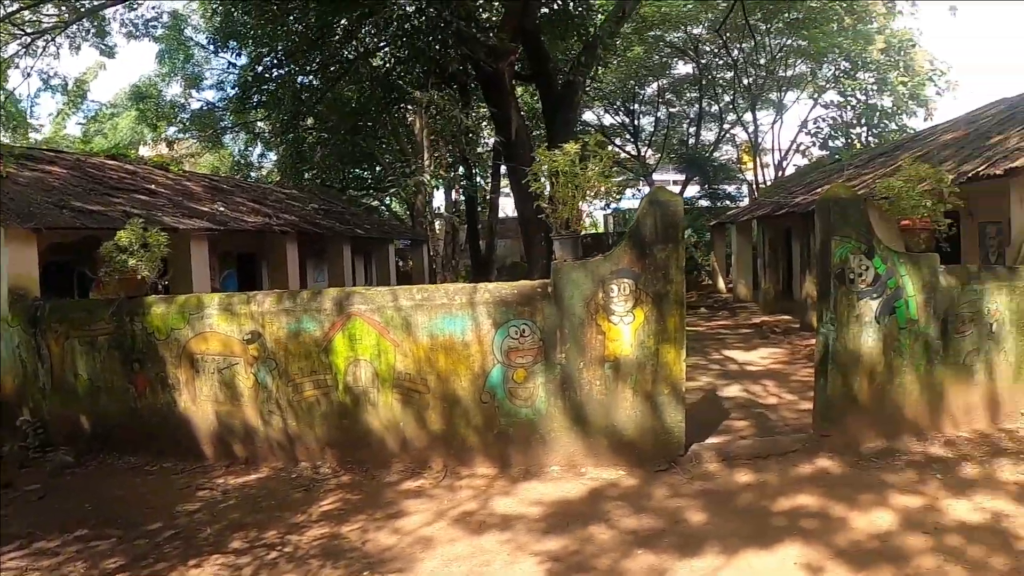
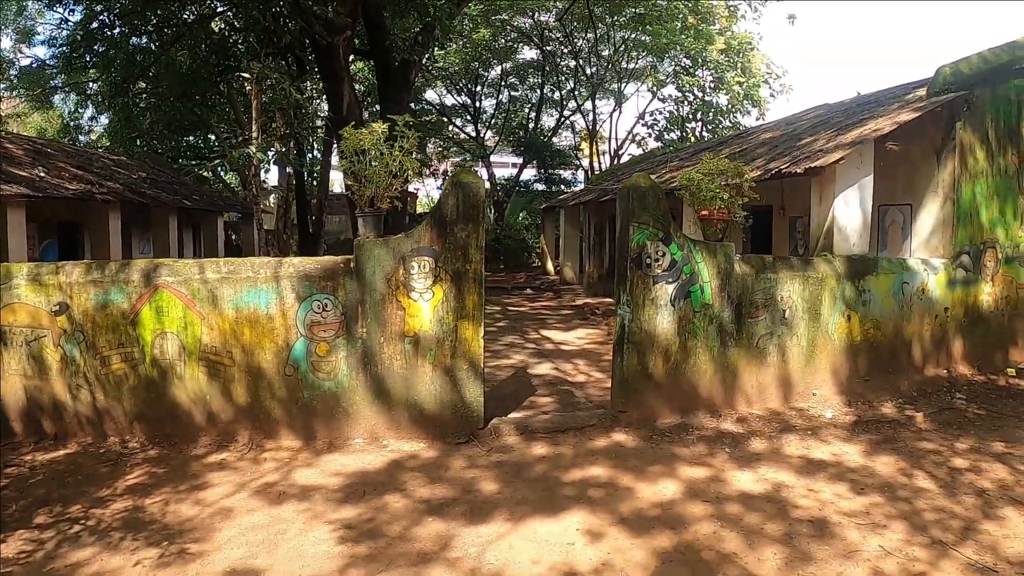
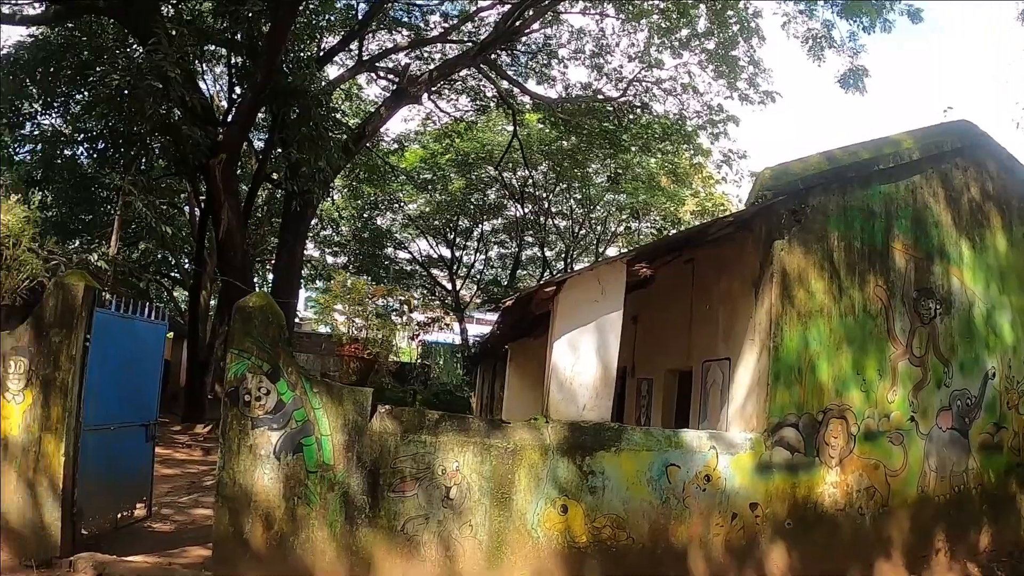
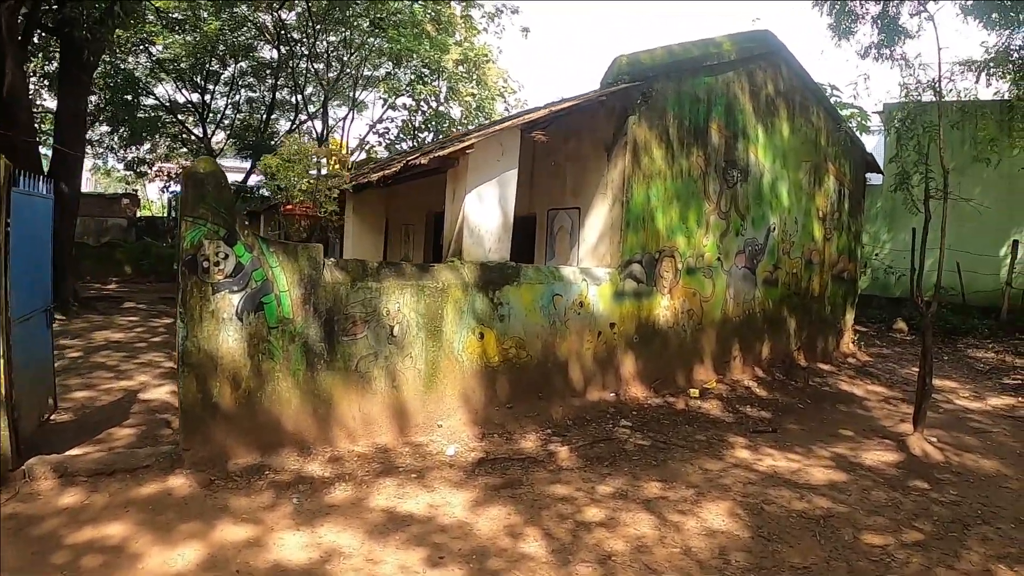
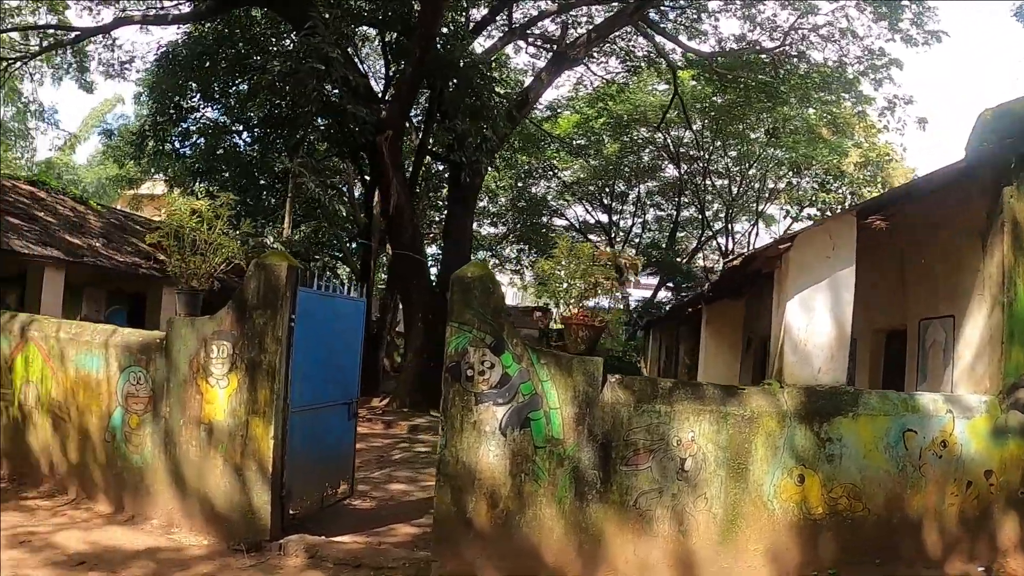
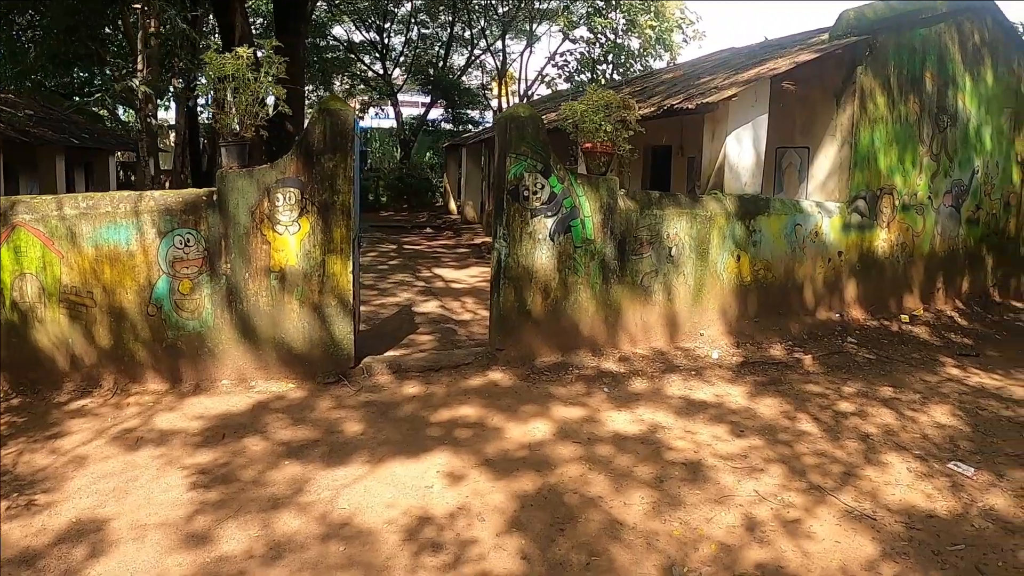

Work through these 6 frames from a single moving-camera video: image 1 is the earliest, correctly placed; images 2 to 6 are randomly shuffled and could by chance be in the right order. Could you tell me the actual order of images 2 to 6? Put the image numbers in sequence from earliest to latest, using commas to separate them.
2, 6, 4, 3, 5
